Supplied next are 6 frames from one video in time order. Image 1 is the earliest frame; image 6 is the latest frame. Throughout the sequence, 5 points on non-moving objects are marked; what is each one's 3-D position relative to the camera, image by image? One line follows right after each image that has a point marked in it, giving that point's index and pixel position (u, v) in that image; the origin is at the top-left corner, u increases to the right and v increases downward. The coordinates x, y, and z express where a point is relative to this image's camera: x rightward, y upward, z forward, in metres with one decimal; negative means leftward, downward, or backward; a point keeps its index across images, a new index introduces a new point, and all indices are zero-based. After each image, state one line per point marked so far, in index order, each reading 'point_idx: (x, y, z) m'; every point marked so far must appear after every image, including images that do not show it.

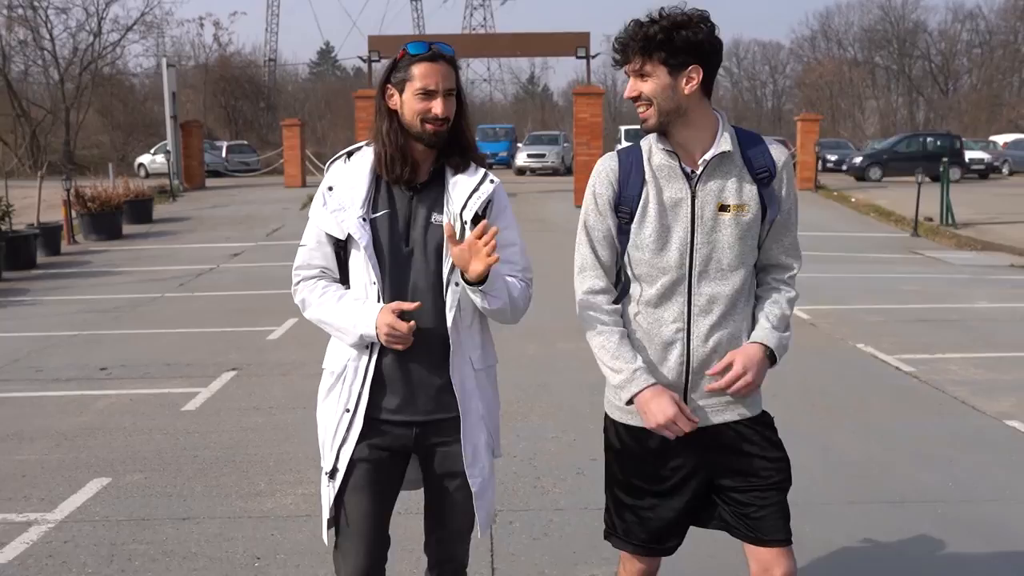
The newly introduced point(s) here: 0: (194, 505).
0: (-1.4, -1.0, +4.5) m
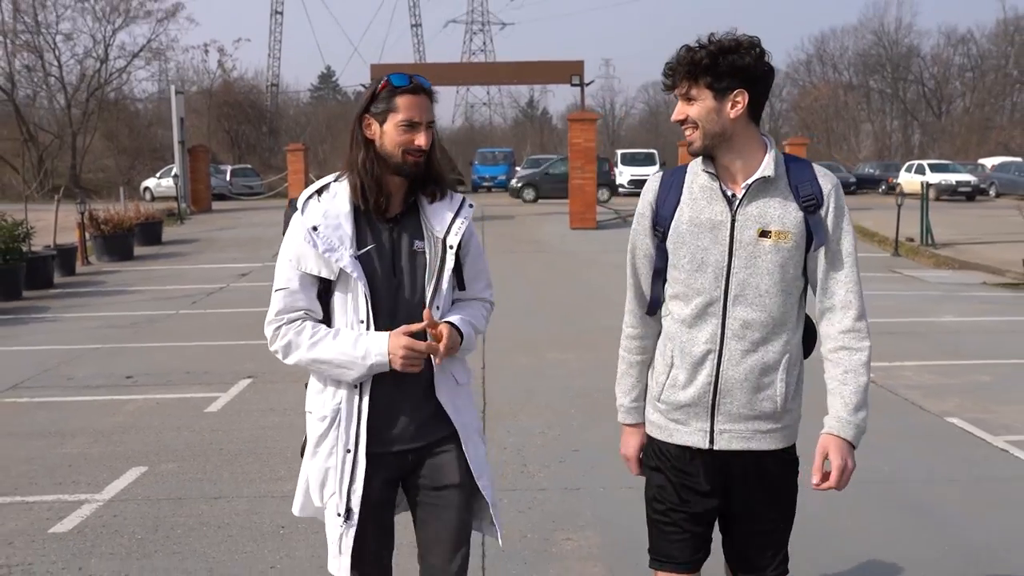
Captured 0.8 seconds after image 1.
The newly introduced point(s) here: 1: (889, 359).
0: (-1.5, -1.0, +5.2) m
1: (+3.2, -0.6, +8.6) m
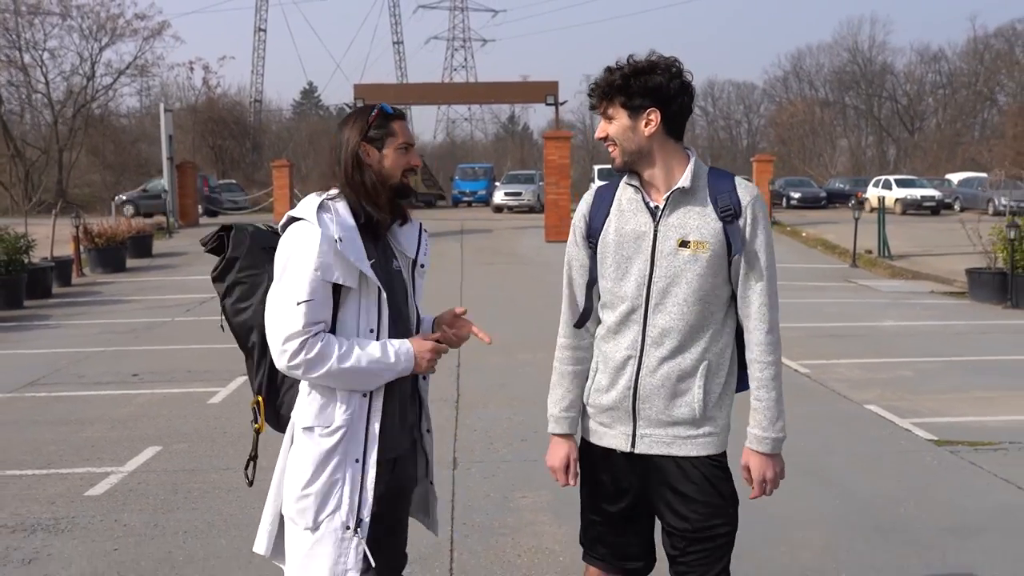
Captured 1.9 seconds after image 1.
0: (-1.7, -1.0, +6.0) m
1: (+3.0, -0.7, +9.5) m
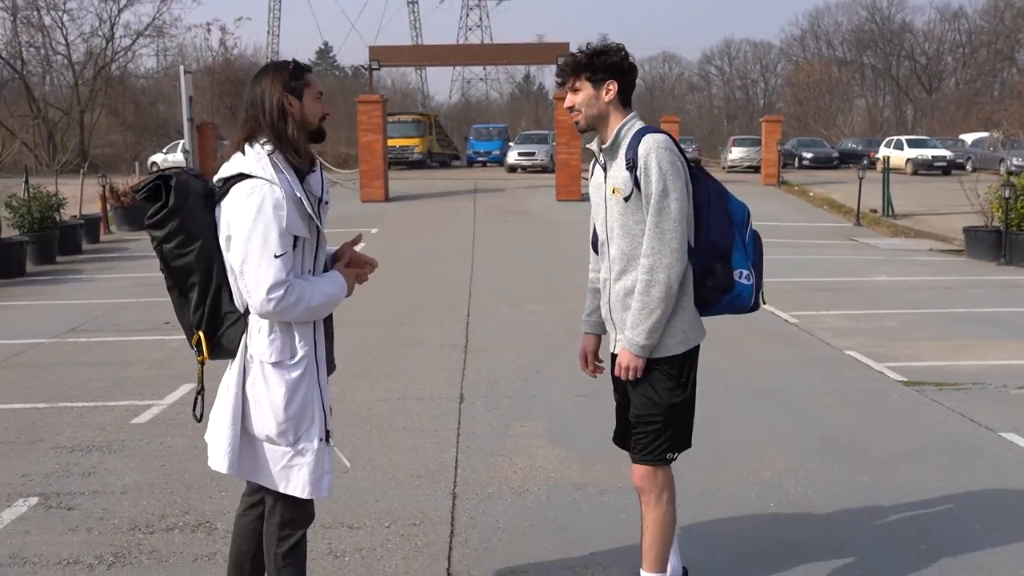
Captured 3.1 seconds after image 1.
0: (-1.7, -0.7, +6.6) m
1: (+3.0, -0.2, +10.0) m
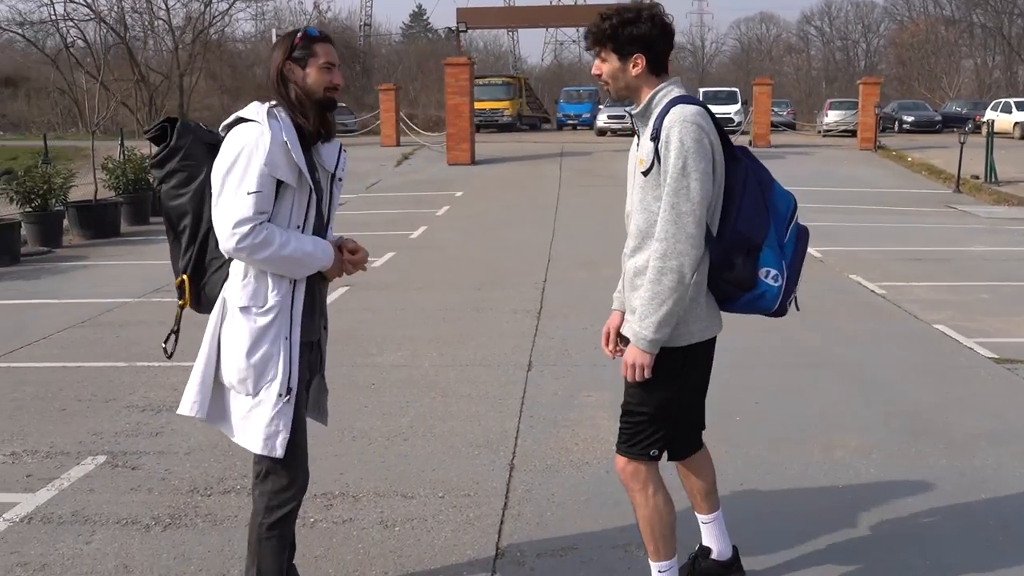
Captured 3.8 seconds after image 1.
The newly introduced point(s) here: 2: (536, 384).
0: (-1.2, -0.5, +6.7) m
1: (+3.8, +0.1, +9.6) m
2: (+0.1, -0.6, +5.9) m
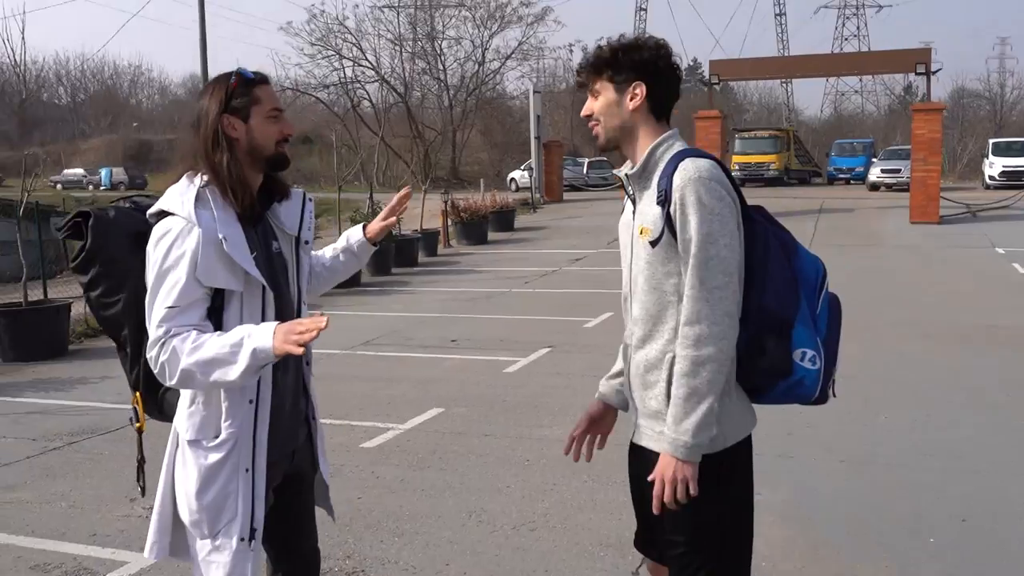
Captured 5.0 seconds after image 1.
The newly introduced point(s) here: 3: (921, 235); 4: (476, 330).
0: (-0.1, -0.9, +6.3) m
1: (+5.5, -0.6, +7.9) m
2: (+1.0, -1.0, +5.3) m
3: (+7.2, +0.9, +17.9) m
4: (-0.4, -0.5, +10.4) m
